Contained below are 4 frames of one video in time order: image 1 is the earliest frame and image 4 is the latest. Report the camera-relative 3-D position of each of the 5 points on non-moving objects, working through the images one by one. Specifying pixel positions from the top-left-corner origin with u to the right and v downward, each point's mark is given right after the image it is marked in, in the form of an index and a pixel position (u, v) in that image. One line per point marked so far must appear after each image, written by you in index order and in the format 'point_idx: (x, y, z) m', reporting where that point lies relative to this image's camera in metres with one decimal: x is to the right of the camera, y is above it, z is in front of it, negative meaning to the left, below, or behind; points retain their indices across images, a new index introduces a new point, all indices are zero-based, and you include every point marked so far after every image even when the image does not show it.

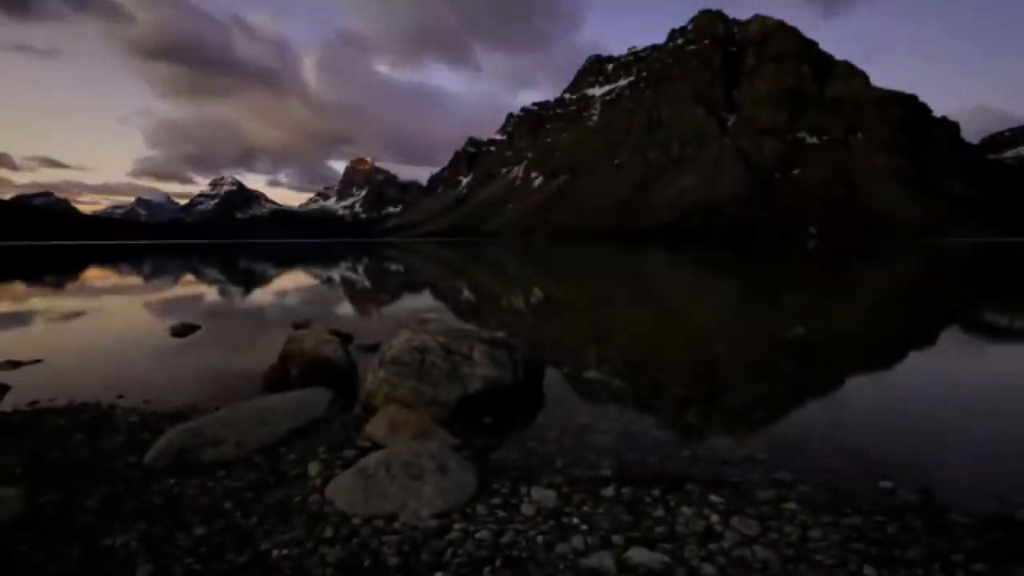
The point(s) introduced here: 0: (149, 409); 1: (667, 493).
0: (-6.6, -2.2, +10.5) m
1: (+1.8, -2.4, +6.8) m
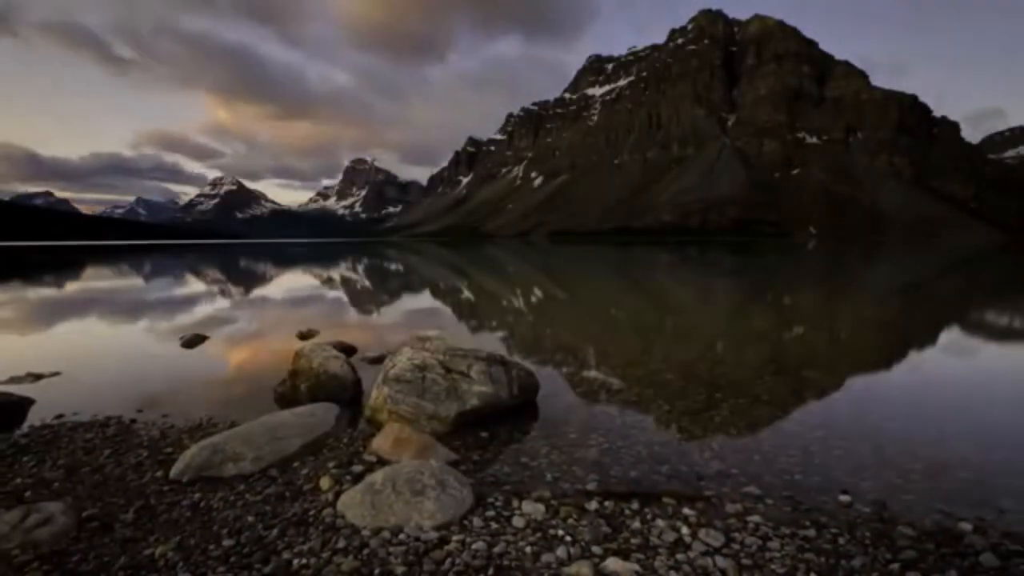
0: (-6.7, -2.6, +11.2) m
1: (+1.7, -2.9, +7.6) m
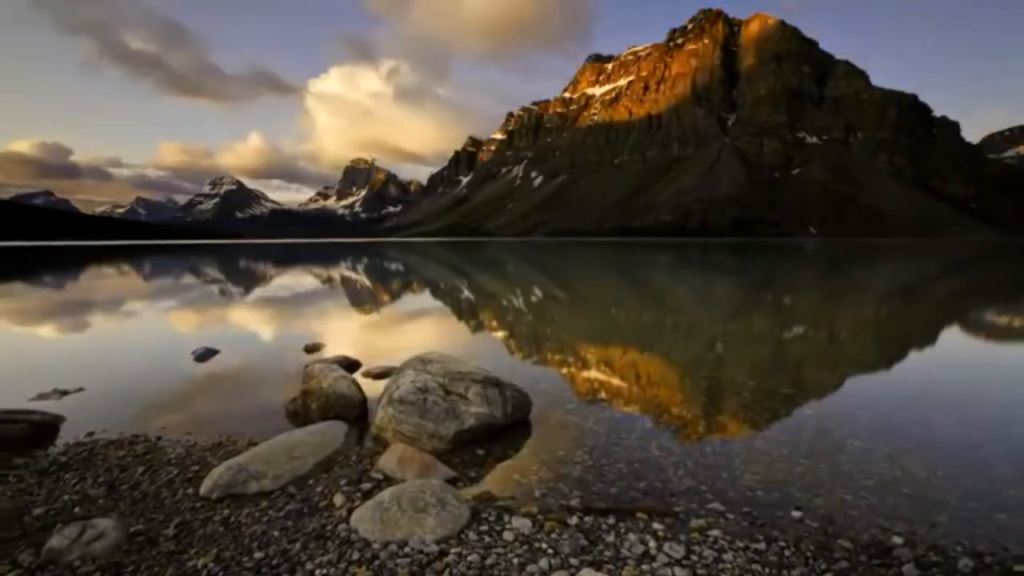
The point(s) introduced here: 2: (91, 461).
0: (-6.8, -3.2, +12.3) m
1: (+1.6, -3.5, +8.6) m
2: (-8.1, -3.3, +11.2) m
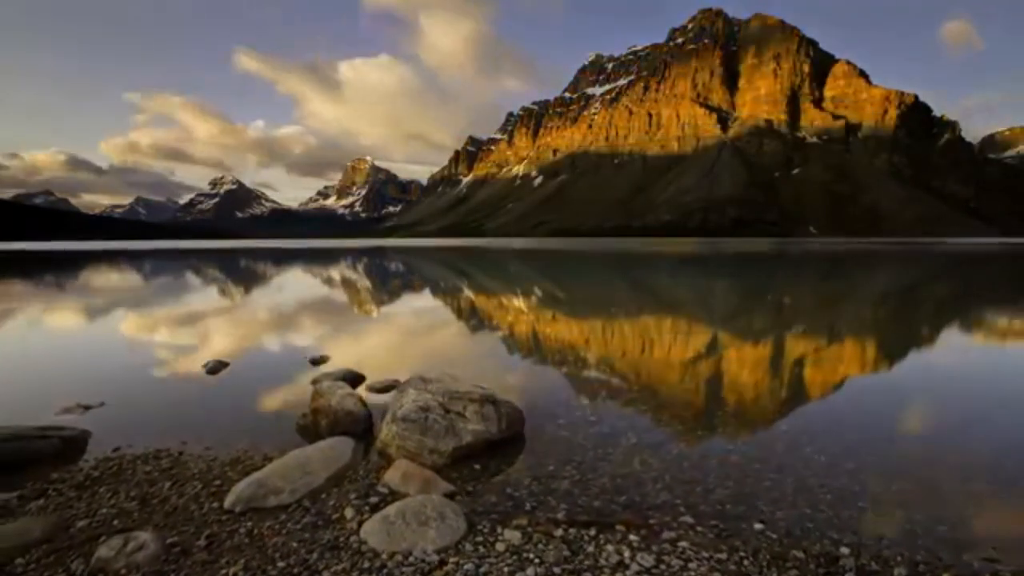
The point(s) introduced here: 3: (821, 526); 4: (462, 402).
0: (-6.9, -3.9, +13.3) m
1: (+1.5, -4.1, +9.7) m
2: (-8.2, -4.0, +12.2) m
3: (+5.3, -4.1, +10.0) m
4: (-1.2, -2.7, +13.9) m
